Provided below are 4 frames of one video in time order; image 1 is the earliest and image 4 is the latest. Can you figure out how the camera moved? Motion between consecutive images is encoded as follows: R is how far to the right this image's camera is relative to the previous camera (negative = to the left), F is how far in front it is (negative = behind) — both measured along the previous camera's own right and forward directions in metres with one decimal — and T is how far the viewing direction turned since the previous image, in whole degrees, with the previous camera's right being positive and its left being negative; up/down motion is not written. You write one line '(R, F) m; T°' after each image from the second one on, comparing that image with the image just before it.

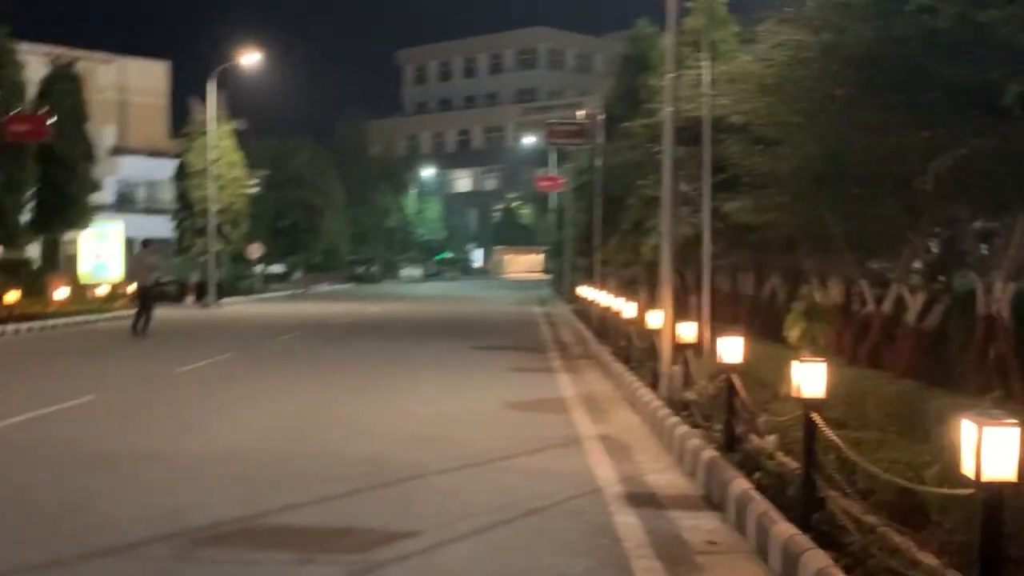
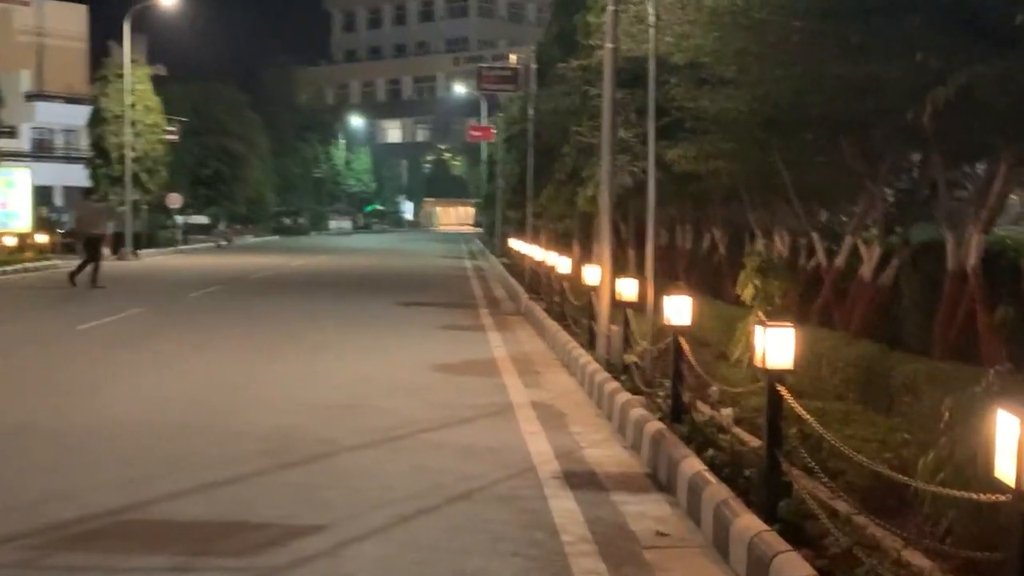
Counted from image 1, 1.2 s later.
(+0.1, +1.2) m; +3°
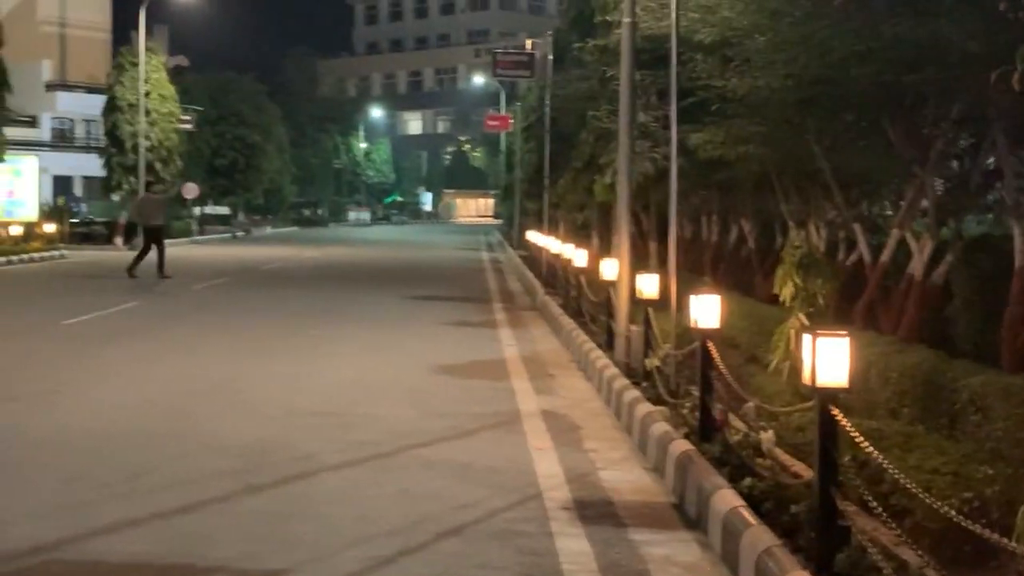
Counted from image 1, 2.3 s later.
(+0.1, +1.3) m; -1°
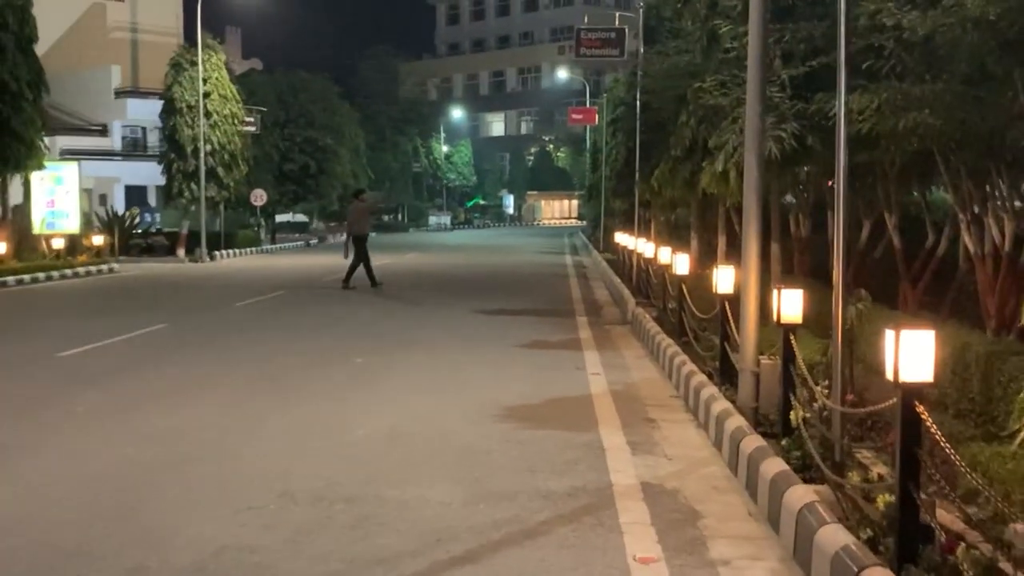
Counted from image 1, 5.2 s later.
(0.0, +3.3) m; -4°
